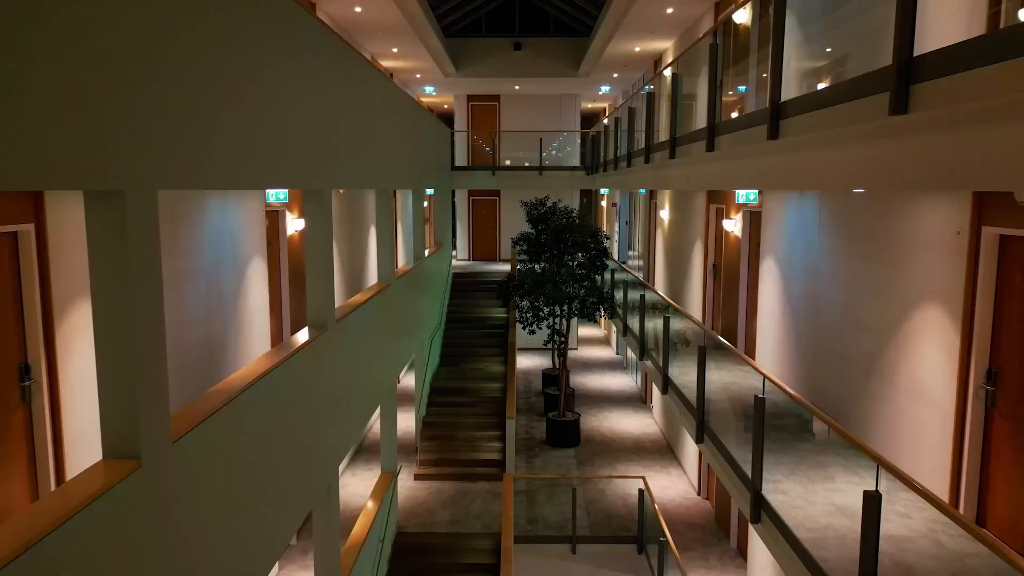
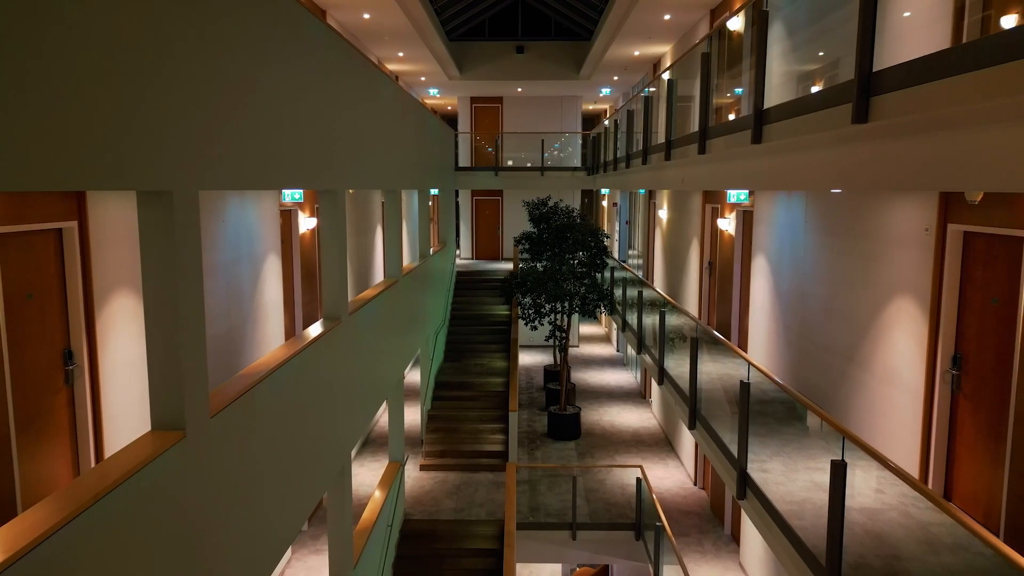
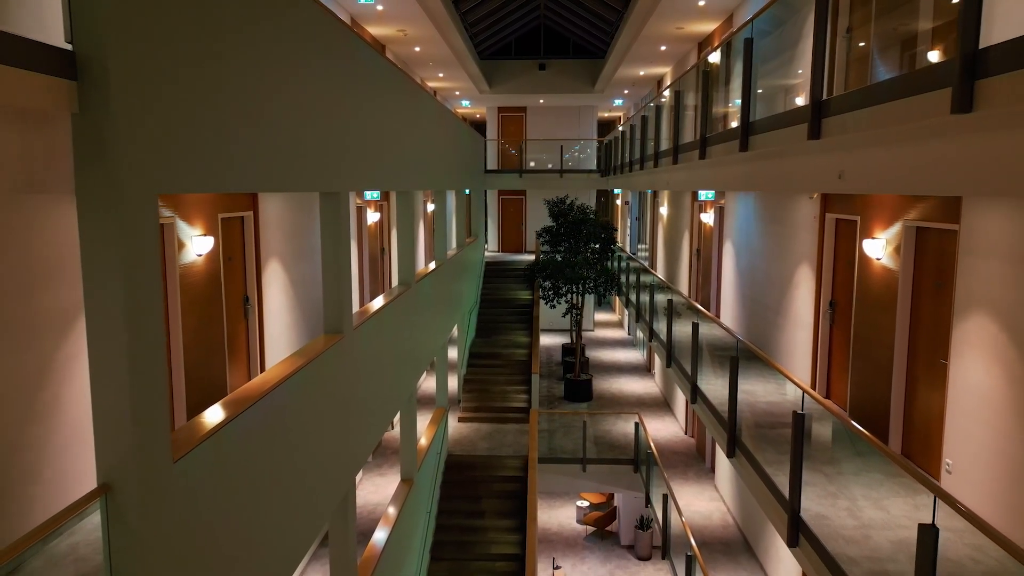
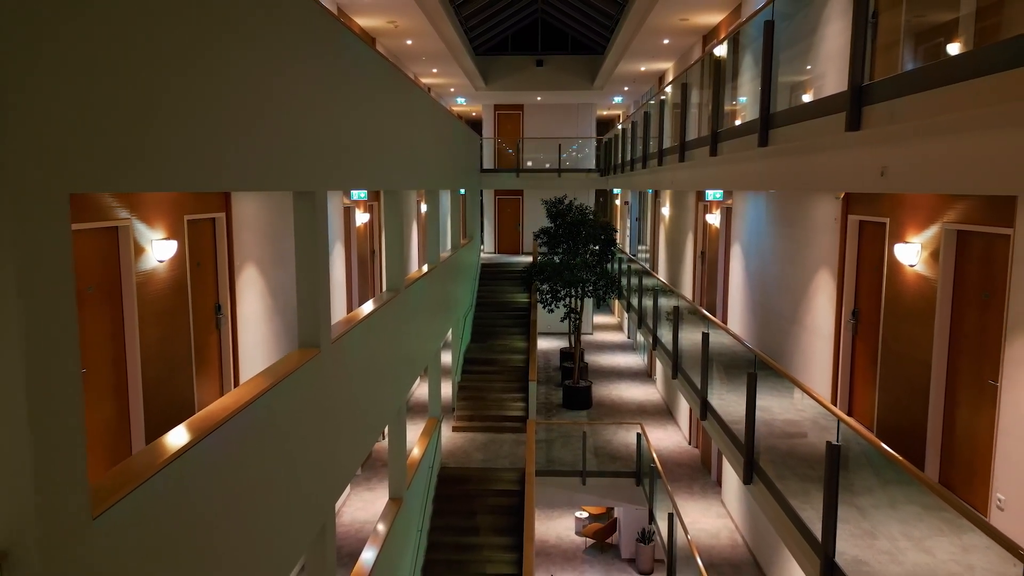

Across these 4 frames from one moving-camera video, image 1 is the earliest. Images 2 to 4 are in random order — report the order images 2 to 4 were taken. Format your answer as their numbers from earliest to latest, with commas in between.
2, 4, 3
